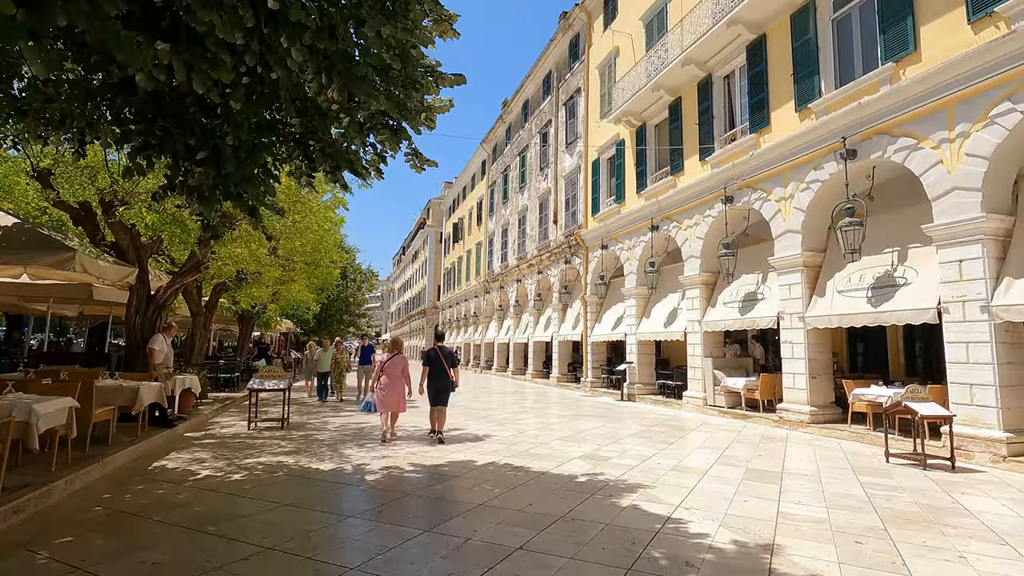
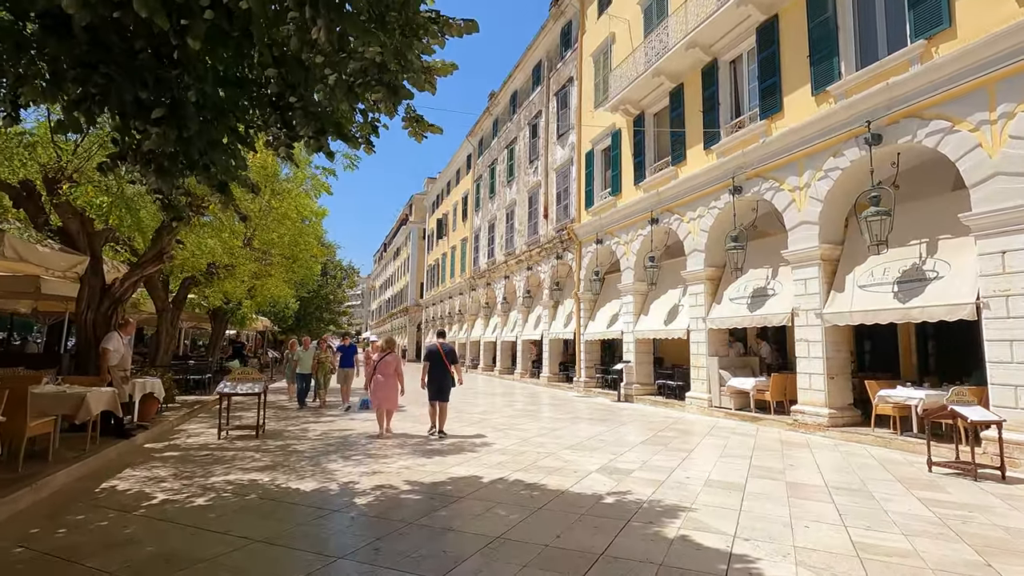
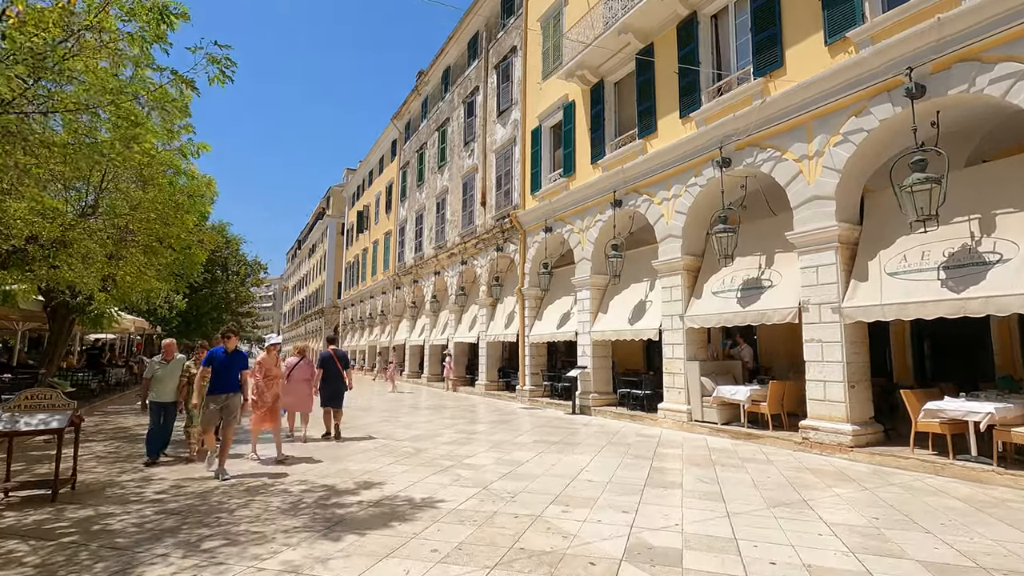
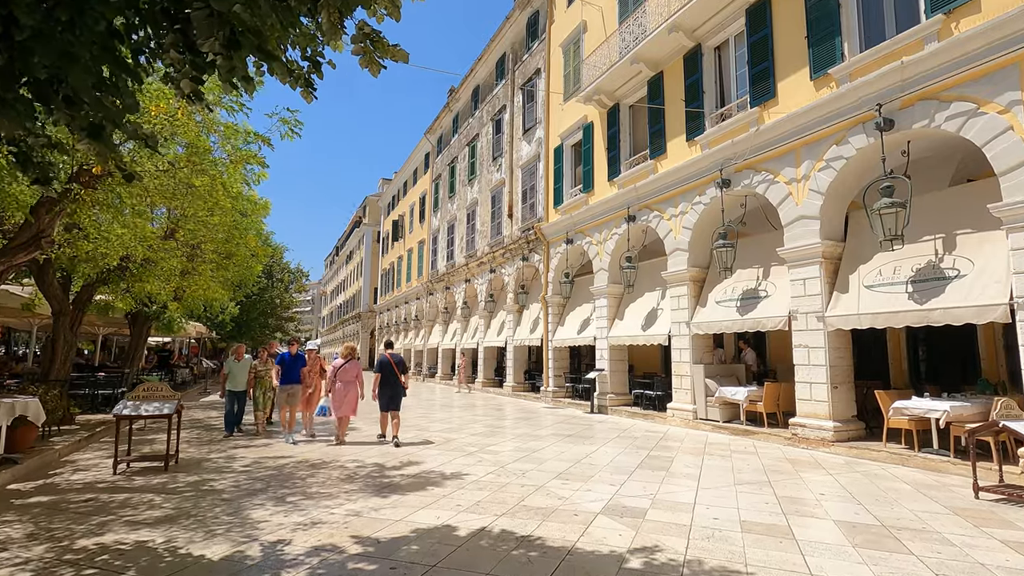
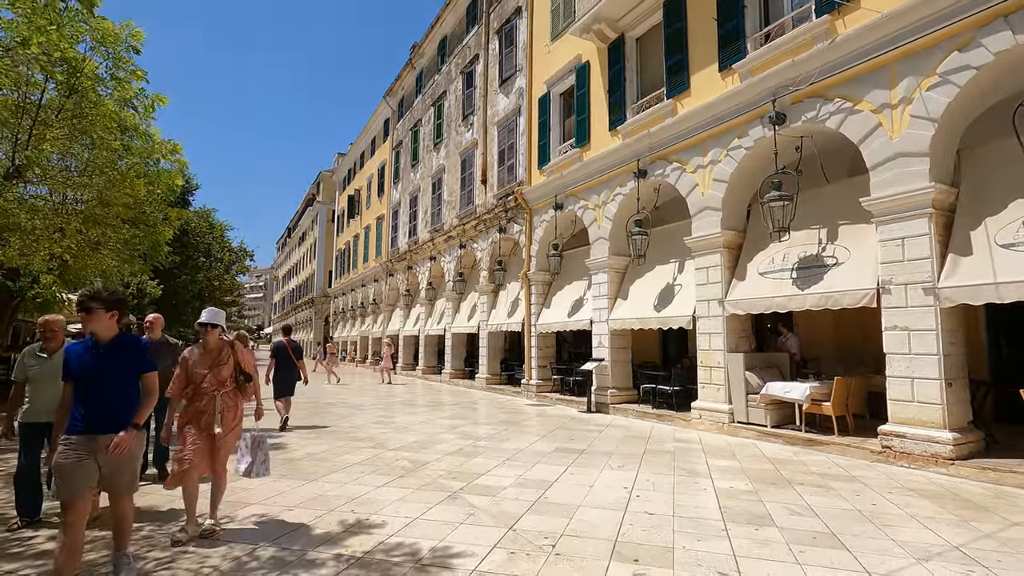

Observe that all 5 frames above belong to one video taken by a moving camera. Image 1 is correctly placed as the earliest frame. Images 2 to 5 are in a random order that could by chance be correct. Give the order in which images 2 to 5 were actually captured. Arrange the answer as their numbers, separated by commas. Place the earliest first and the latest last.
2, 4, 3, 5
